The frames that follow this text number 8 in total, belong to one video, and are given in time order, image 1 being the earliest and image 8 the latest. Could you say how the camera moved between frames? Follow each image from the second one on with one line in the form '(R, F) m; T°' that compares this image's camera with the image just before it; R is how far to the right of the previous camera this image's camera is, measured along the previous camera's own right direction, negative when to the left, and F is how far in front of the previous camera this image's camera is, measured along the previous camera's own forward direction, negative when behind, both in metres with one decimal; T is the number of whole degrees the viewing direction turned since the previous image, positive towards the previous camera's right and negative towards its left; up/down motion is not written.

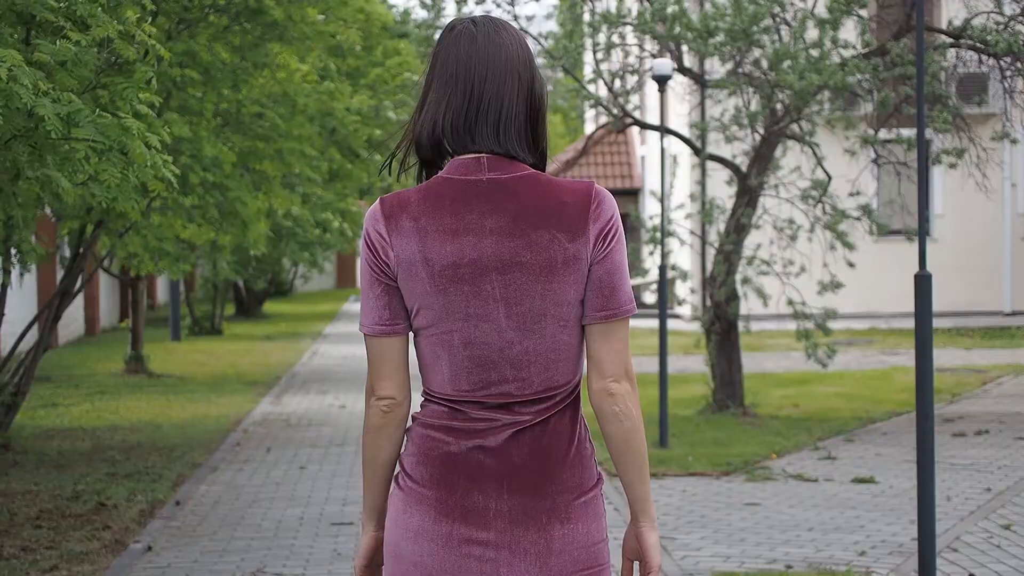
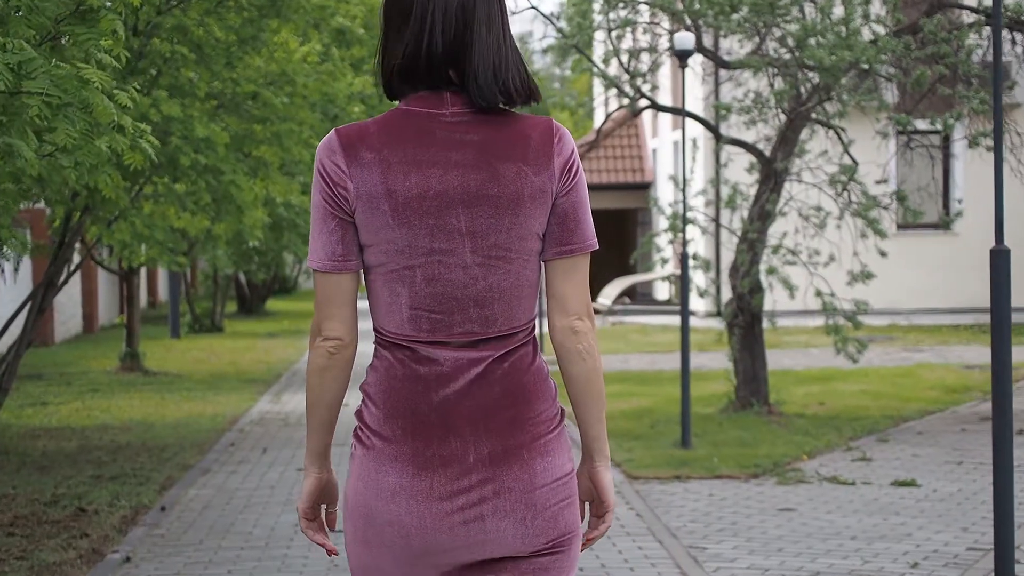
(0.0, +0.7) m; 0°
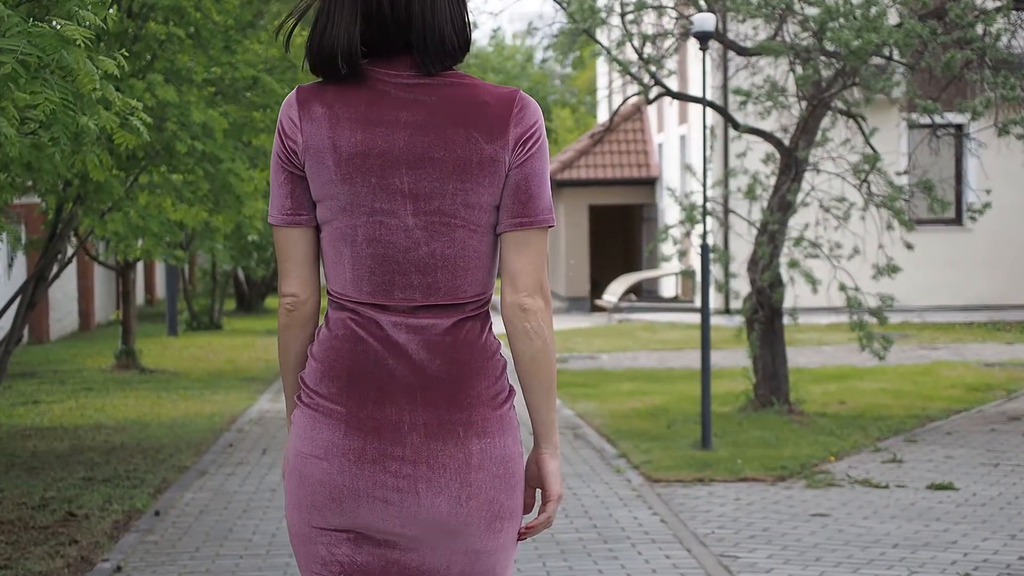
(-0.1, +0.5) m; 0°
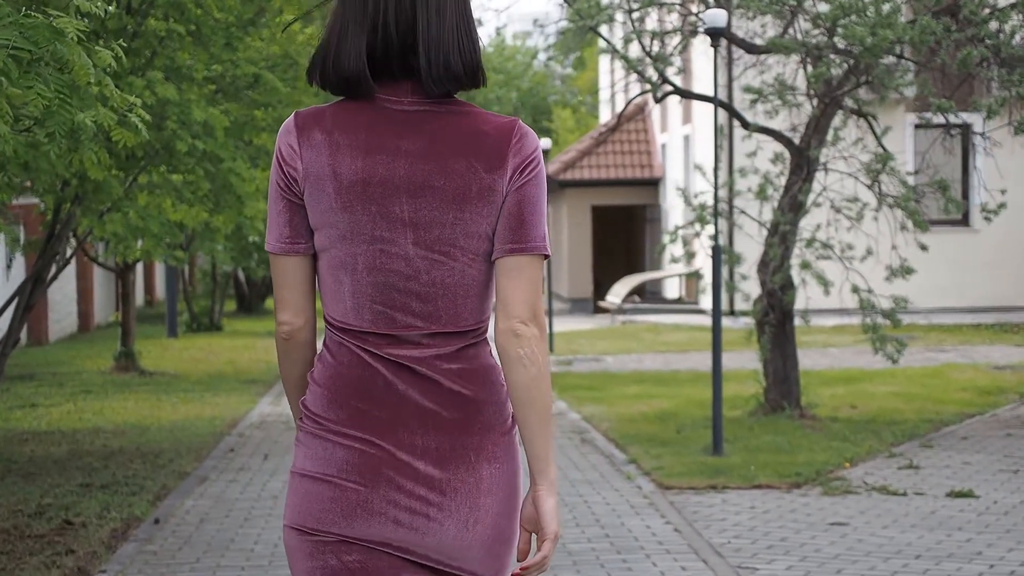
(-0.1, +0.2) m; 0°
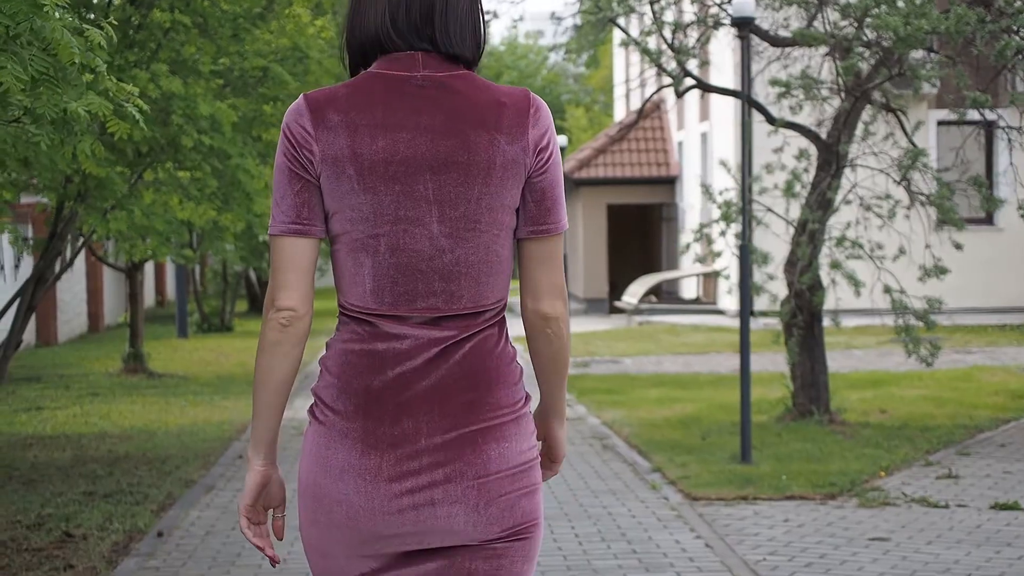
(-0.1, +0.4) m; -1°
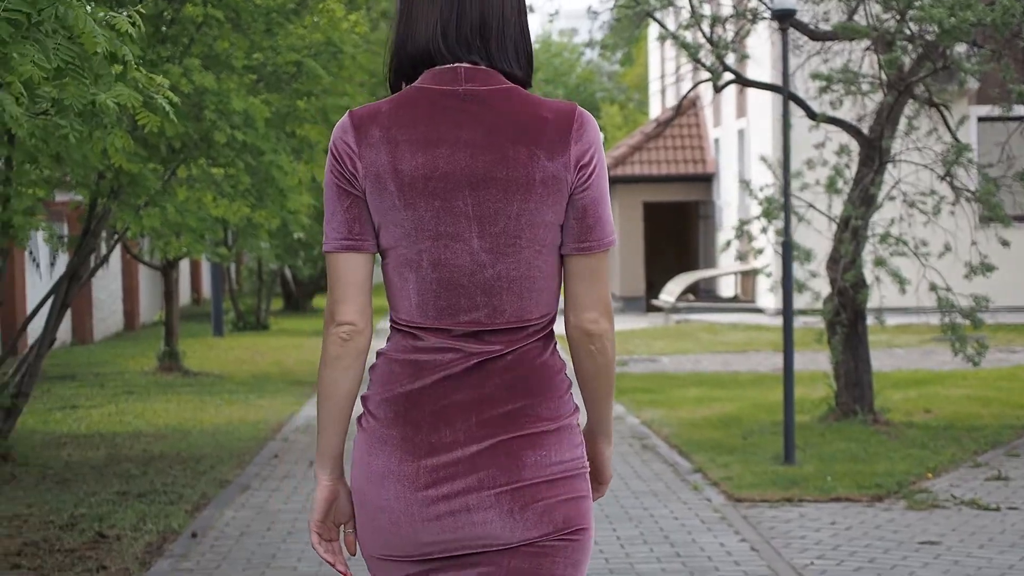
(0.0, +0.2) m; -1°
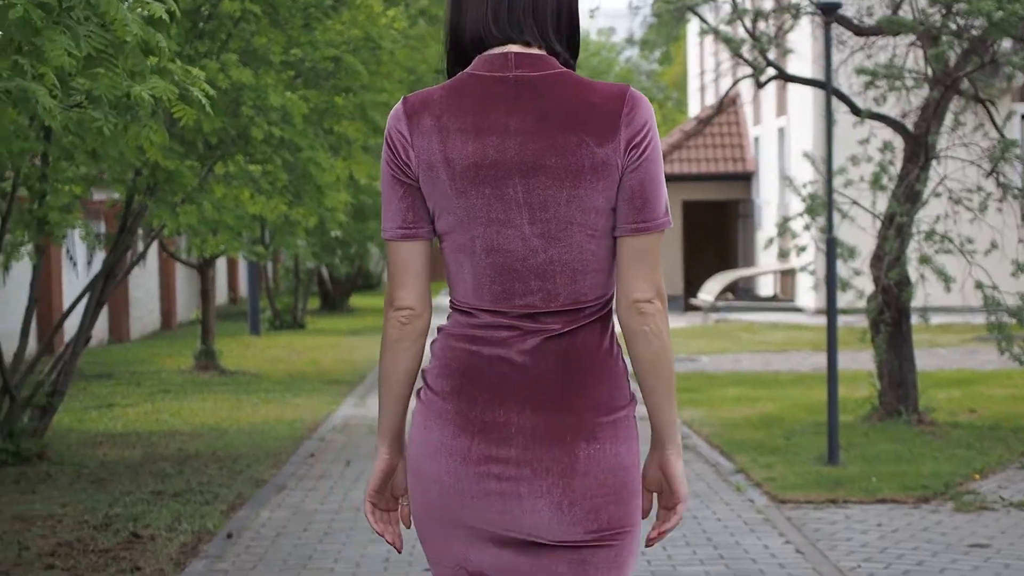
(0.0, +0.1) m; -2°
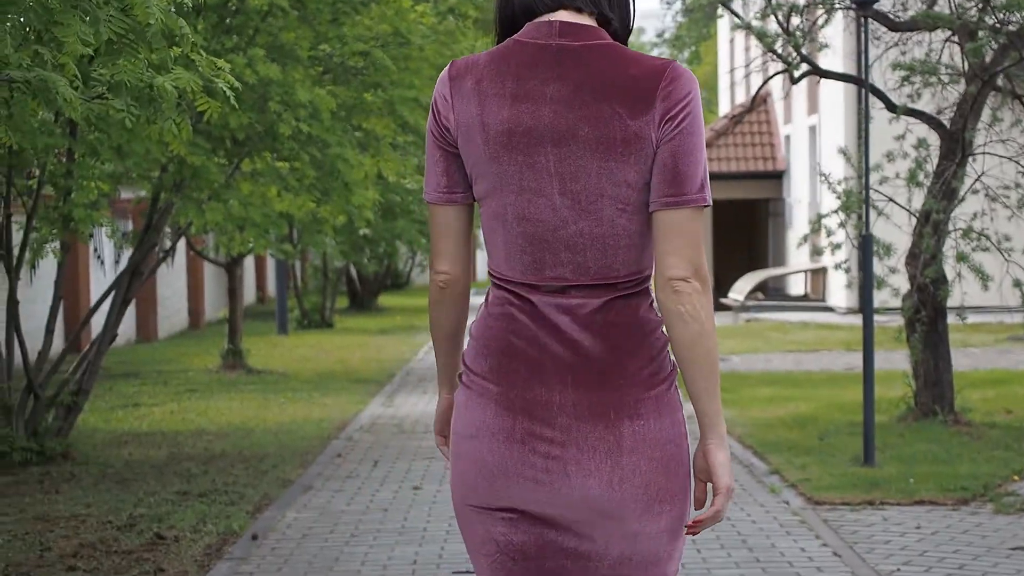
(0.0, +0.1) m; -1°
